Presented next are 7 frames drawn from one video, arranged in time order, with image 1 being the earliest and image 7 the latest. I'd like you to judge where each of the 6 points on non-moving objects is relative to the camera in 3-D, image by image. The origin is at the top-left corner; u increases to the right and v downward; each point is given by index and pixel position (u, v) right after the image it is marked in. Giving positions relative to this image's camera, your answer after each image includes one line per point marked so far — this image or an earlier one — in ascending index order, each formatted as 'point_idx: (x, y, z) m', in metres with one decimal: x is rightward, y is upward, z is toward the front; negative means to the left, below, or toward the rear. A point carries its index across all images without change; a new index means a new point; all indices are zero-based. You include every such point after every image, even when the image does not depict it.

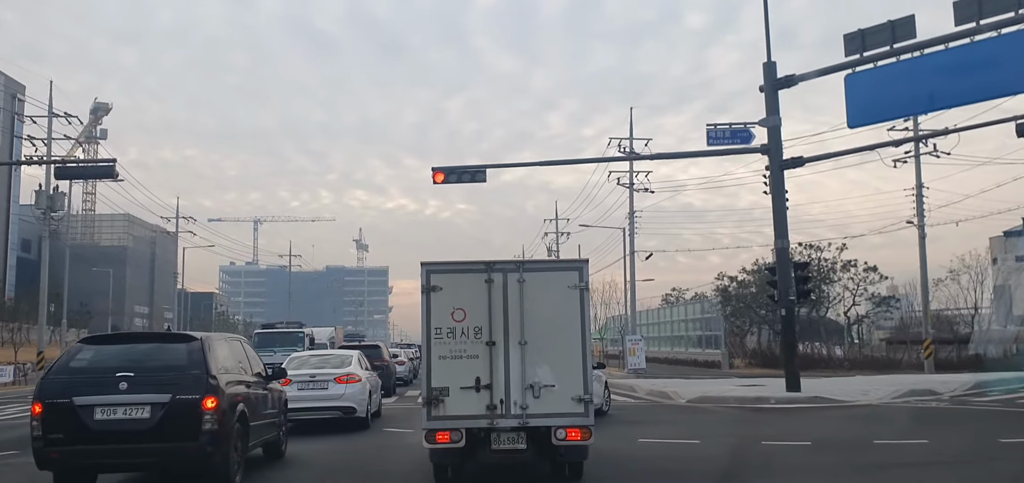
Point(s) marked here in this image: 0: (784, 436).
0: (+4.8, -3.5, +15.1) m
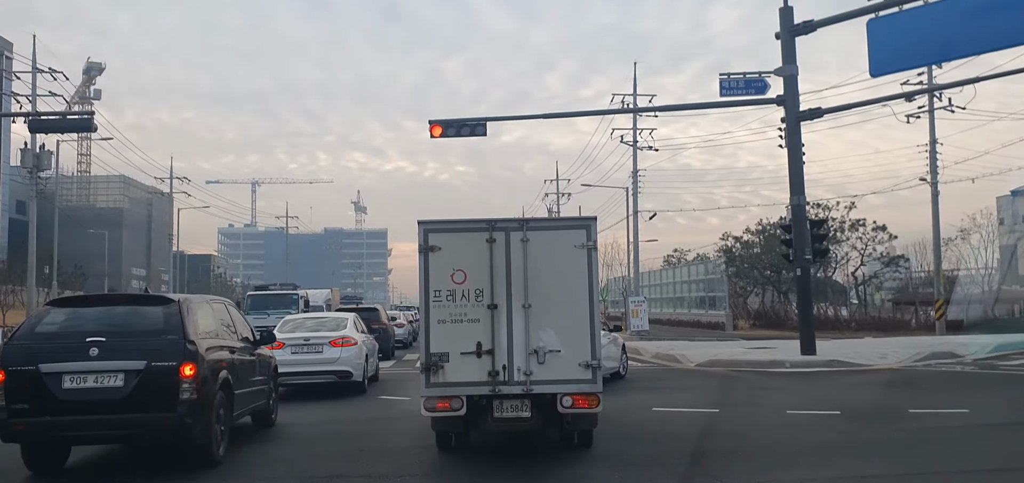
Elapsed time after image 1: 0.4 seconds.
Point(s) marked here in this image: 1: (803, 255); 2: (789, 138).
0: (+4.9, -2.8, +14.3) m
1: (+6.5, -0.3, +19.3) m
2: (+6.3, +2.4, +19.6) m
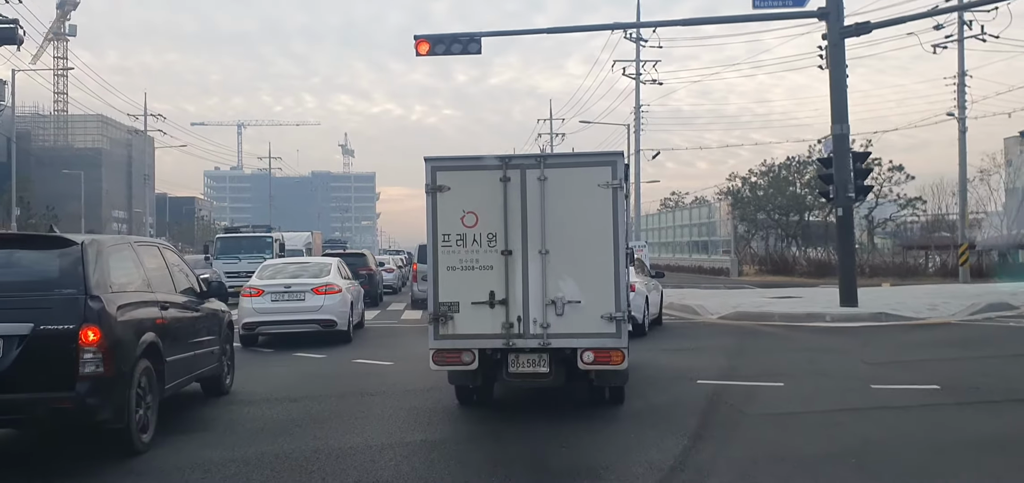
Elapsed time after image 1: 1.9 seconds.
0: (+5.0, -1.8, +12.0) m
1: (+6.5, +1.0, +16.9) m
2: (+6.3, +3.6, +17.0) m
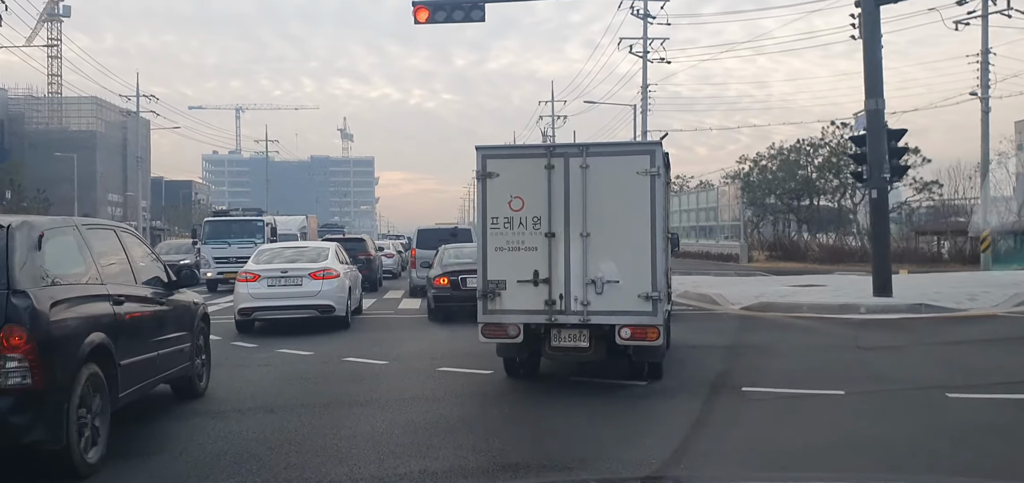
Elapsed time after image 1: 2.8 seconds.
0: (+5.1, -1.6, +10.7) m
1: (+6.7, +1.2, +15.6) m
2: (+6.4, +3.9, +15.6) m
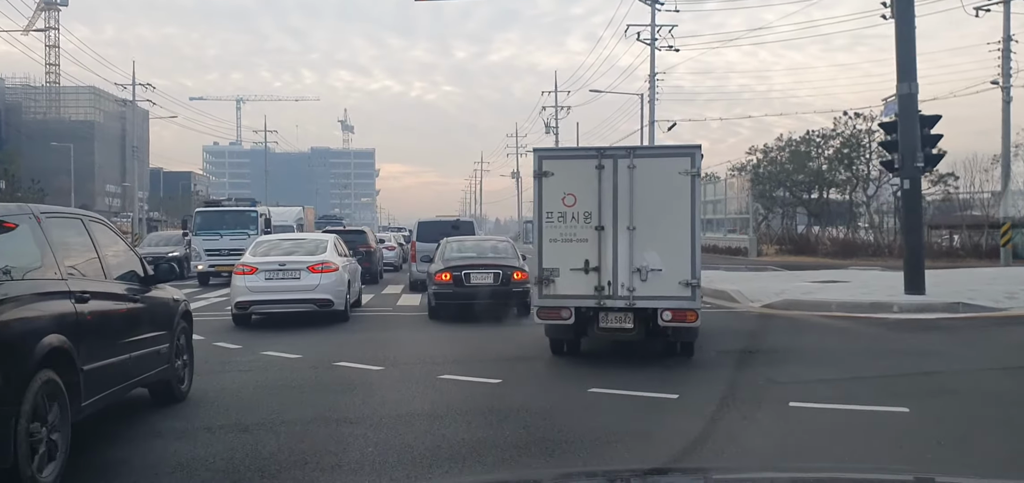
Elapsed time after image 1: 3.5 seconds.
0: (+5.2, -1.6, +9.7) m
1: (+6.8, +1.3, +14.6) m
2: (+6.6, +4.0, +14.6) m
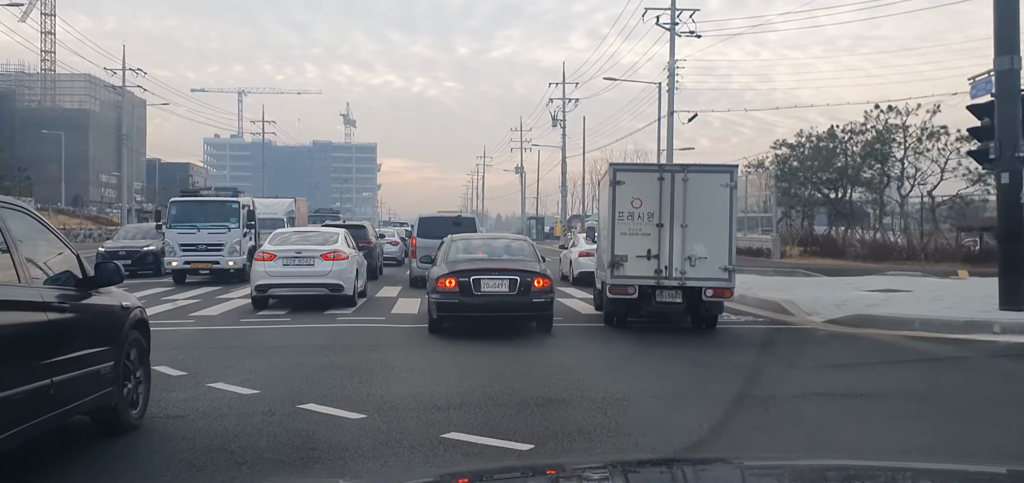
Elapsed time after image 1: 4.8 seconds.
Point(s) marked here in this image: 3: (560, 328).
0: (+5.4, -1.6, +7.3) m
1: (+7.0, +1.2, +12.1) m
2: (+6.9, +3.9, +12.1) m
3: (+0.7, -1.2, +12.1) m
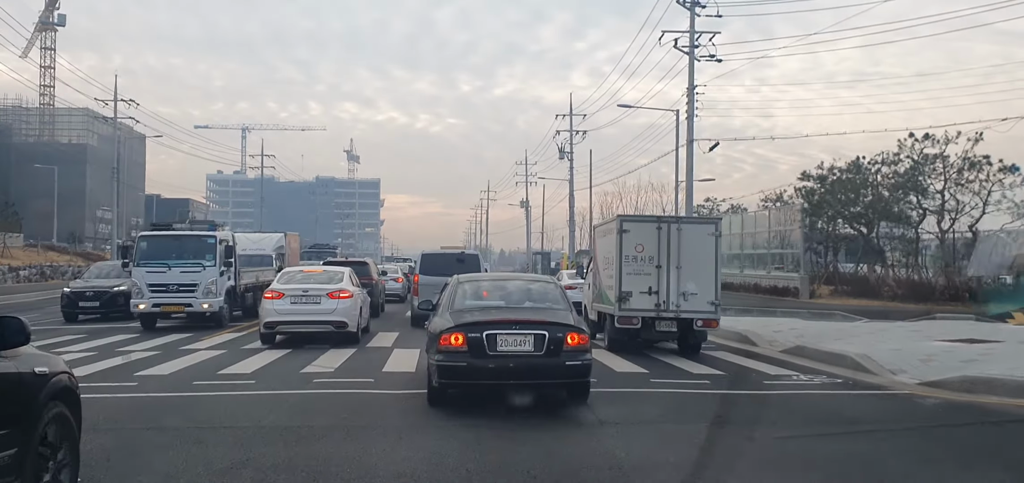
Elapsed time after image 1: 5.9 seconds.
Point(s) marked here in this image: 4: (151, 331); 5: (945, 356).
0: (+5.7, -1.9, +4.7) m
1: (+7.3, +0.8, +9.7) m
2: (+7.1, +3.4, +9.8) m
3: (+0.9, -1.7, +9.6) m
4: (-7.9, -2.0, +18.9) m
5: (+5.9, -1.6, +12.1) m
